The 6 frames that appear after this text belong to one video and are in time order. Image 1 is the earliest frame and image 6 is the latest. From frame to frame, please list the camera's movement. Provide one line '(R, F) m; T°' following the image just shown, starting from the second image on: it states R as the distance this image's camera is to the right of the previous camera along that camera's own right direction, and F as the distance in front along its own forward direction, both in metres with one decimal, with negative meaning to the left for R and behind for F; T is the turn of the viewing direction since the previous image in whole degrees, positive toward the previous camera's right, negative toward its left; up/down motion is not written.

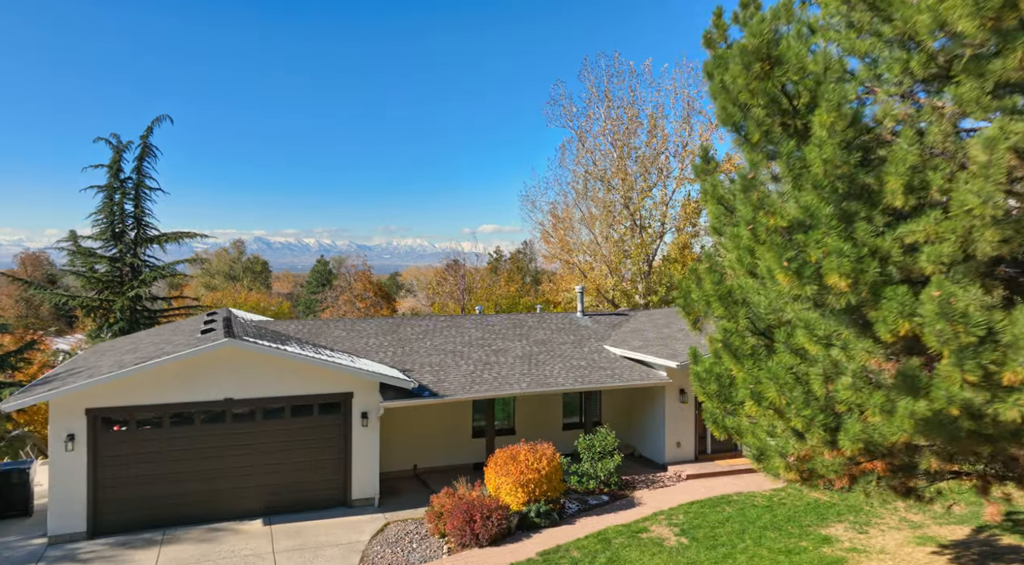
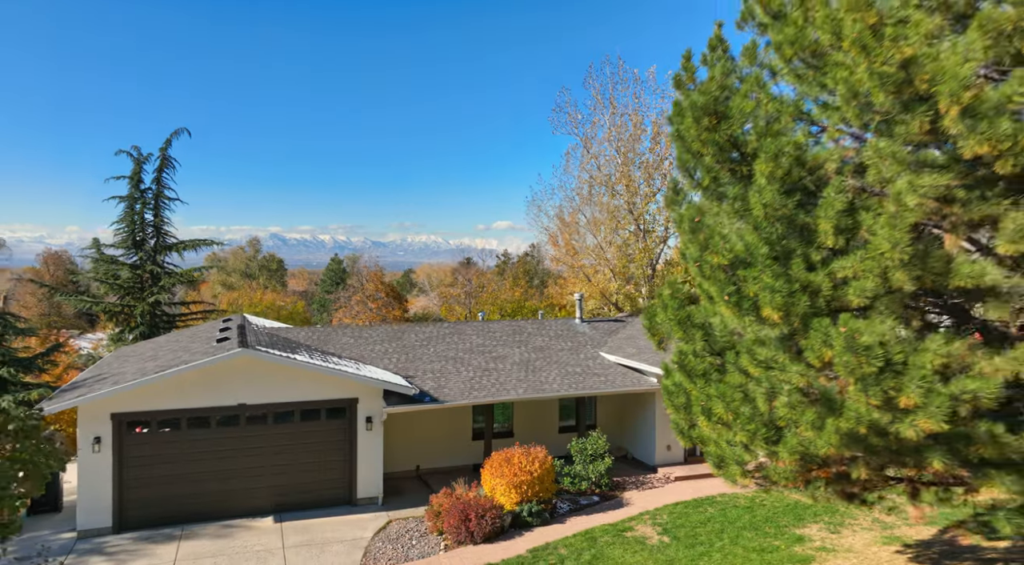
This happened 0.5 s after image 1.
(+0.3, -0.6) m; -1°
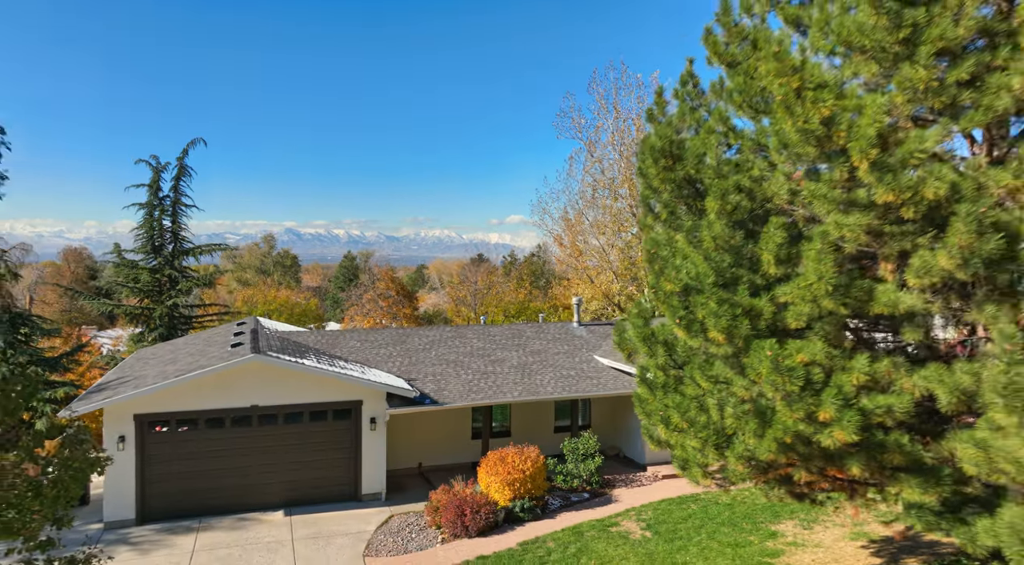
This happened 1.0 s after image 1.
(+0.3, -0.7) m; -1°
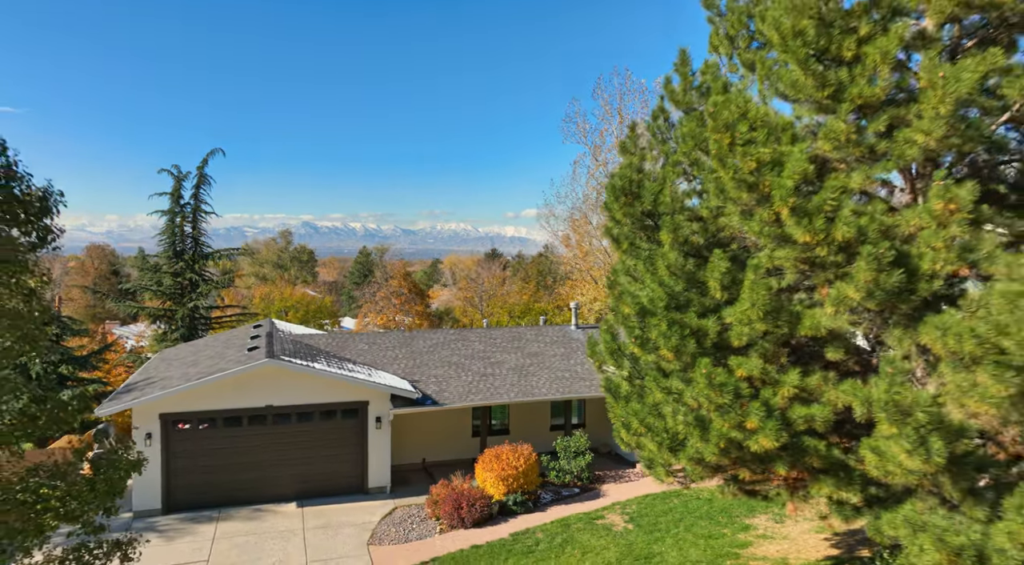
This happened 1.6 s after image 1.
(+0.4, -0.8) m; -1°
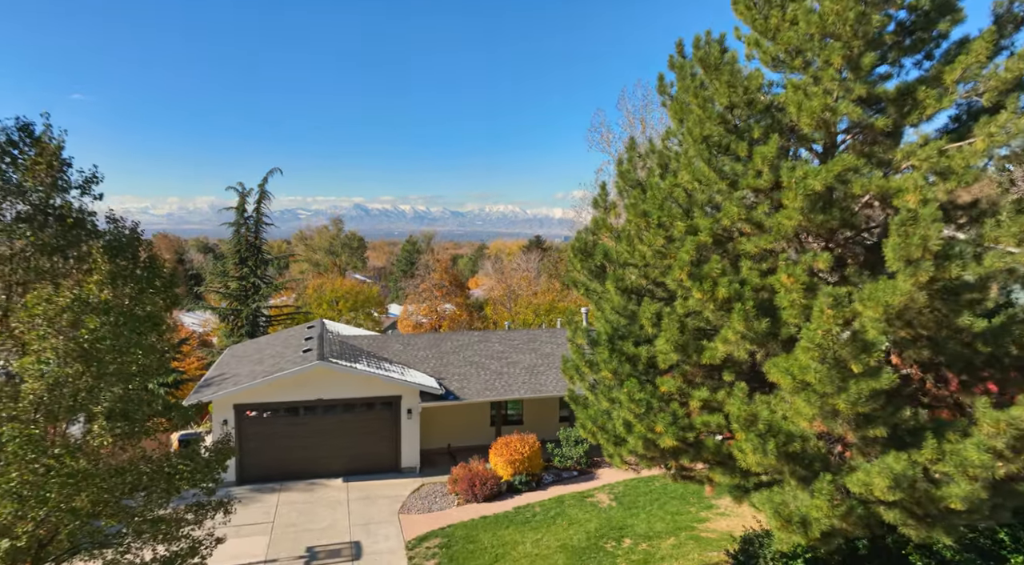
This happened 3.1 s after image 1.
(+0.9, -2.2) m; -4°
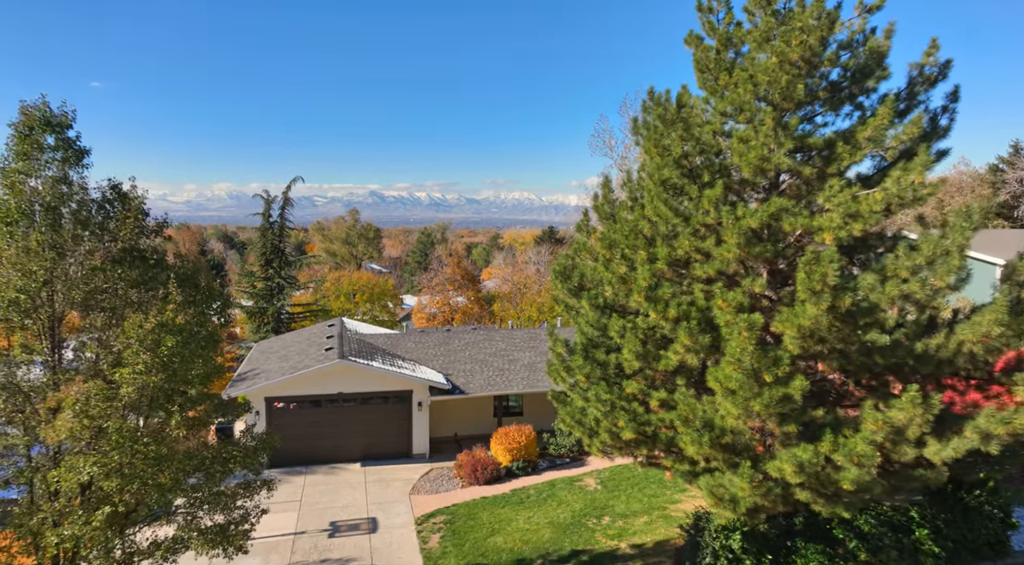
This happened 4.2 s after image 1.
(+0.4, -1.6) m; -1°
